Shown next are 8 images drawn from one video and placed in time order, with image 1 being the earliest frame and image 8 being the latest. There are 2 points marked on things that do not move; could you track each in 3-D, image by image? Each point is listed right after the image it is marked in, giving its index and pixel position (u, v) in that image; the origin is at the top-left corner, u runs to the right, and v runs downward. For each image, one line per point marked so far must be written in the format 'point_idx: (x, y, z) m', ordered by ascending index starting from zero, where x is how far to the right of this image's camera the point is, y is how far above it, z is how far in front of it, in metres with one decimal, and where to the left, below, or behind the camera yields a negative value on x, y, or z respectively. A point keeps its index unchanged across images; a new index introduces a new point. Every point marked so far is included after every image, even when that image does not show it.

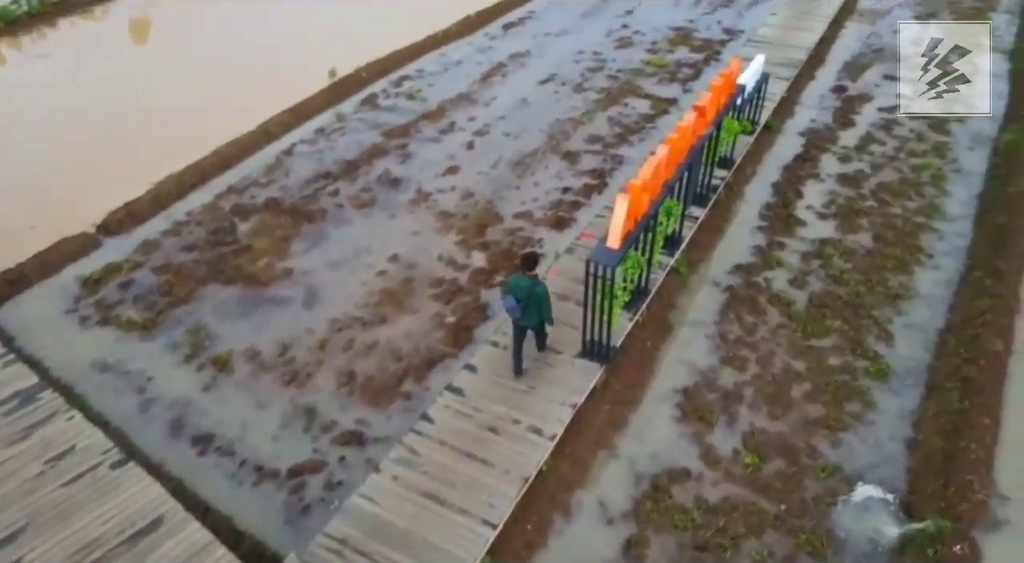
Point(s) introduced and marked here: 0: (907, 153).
0: (+4.6, +1.5, +8.6) m
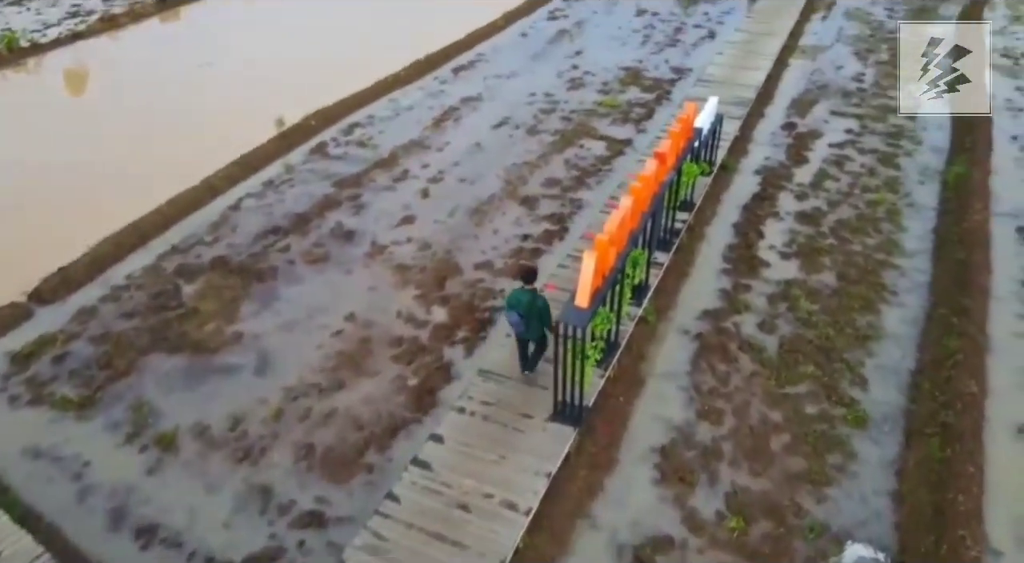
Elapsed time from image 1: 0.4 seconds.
0: (+4.1, +1.1, +8.6) m
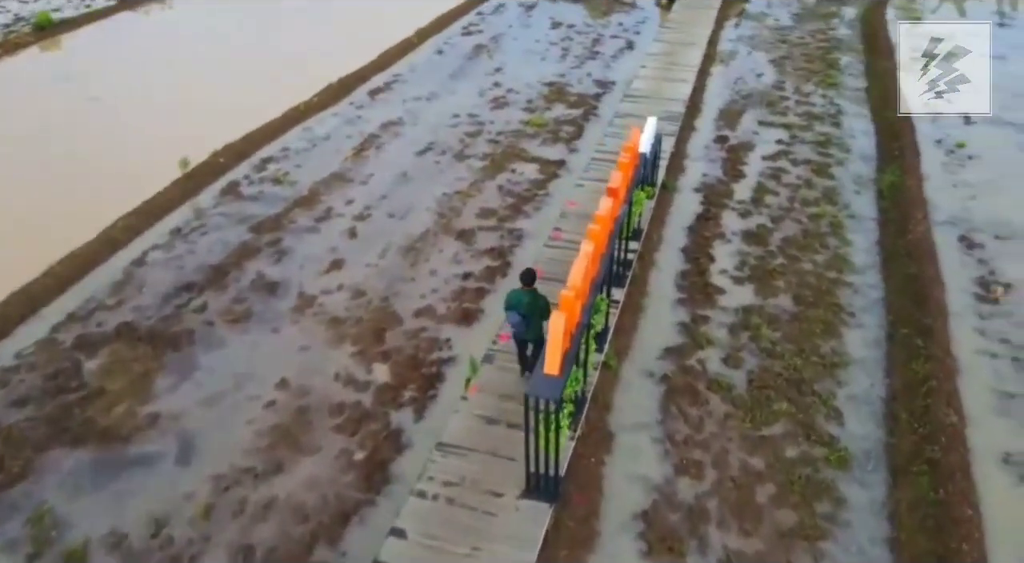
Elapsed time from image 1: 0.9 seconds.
0: (+3.4, +0.9, +8.5) m
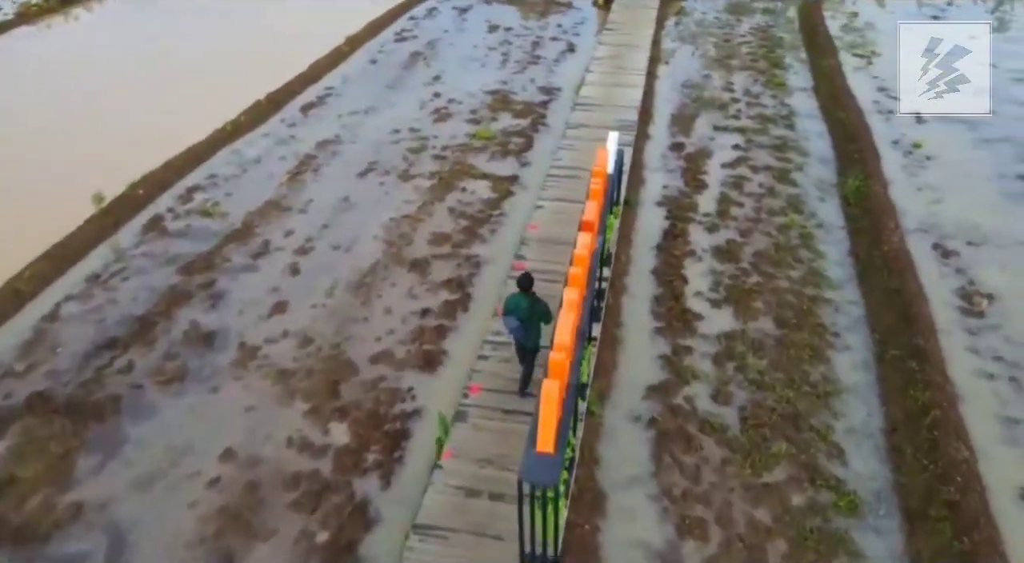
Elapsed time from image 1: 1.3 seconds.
0: (+2.9, +0.8, +8.2) m
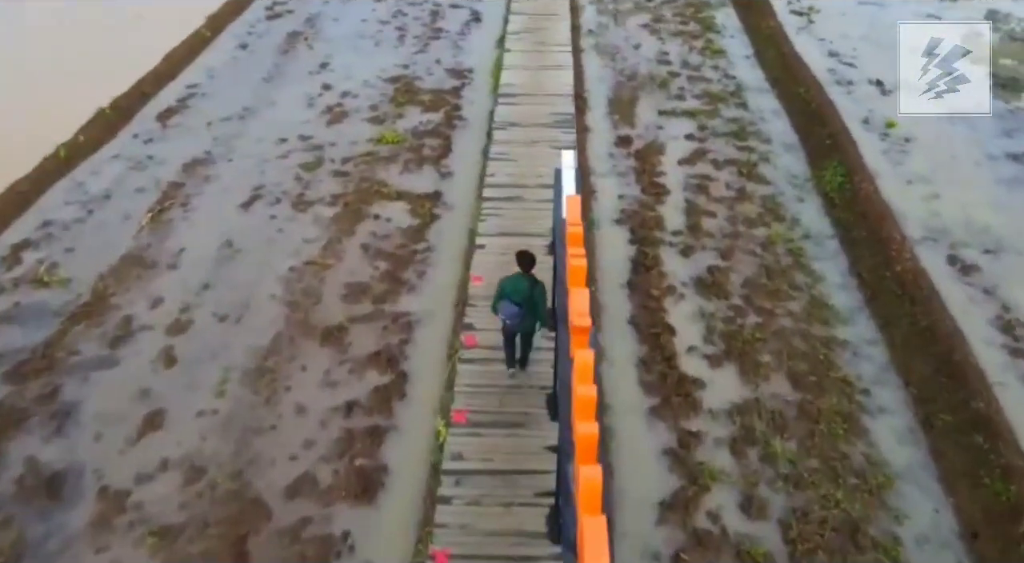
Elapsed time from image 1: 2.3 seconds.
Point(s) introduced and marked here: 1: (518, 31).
0: (+2.2, +0.6, +7.0) m
1: (+0.1, +3.5, +10.4) m
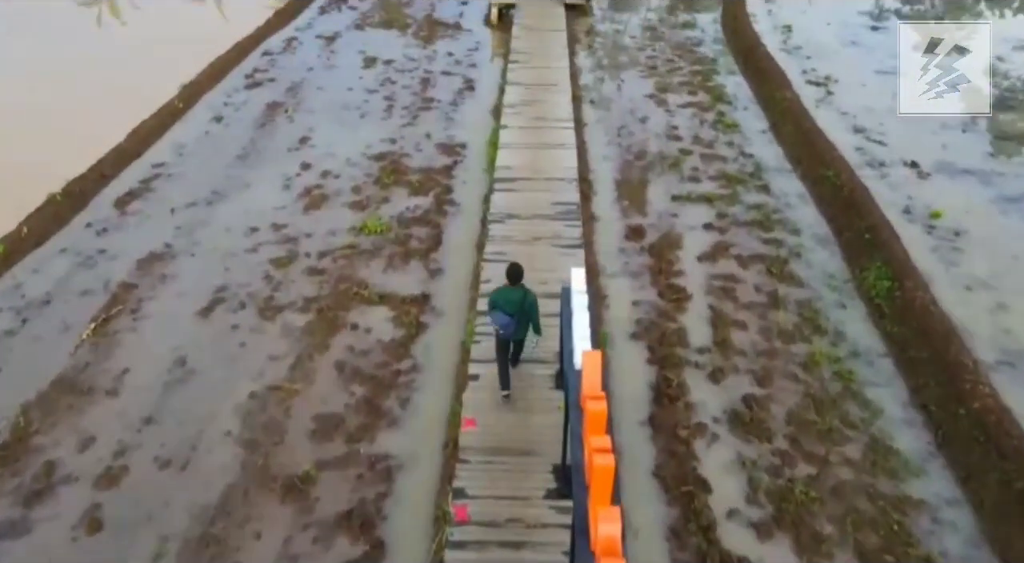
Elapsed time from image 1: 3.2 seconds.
0: (+2.2, -0.4, +6.0) m
1: (0.0, +2.3, +9.6) m
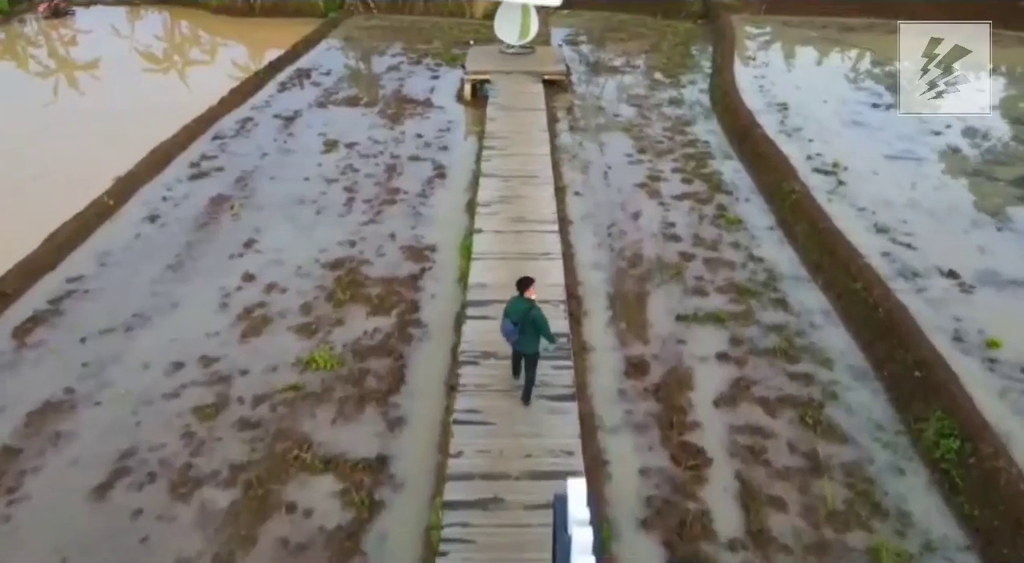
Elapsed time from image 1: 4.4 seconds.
0: (+2.1, -1.5, +4.8) m
1: (-0.3, +0.9, +8.4) m
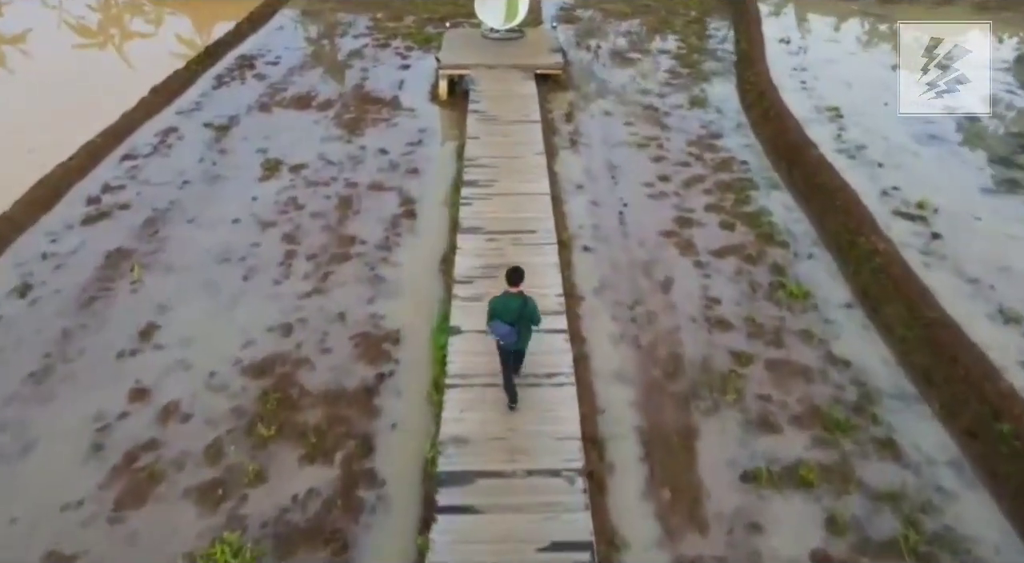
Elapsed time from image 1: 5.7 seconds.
0: (+2.1, -2.6, +2.7) m
1: (-0.3, +0.1, +6.2) m
